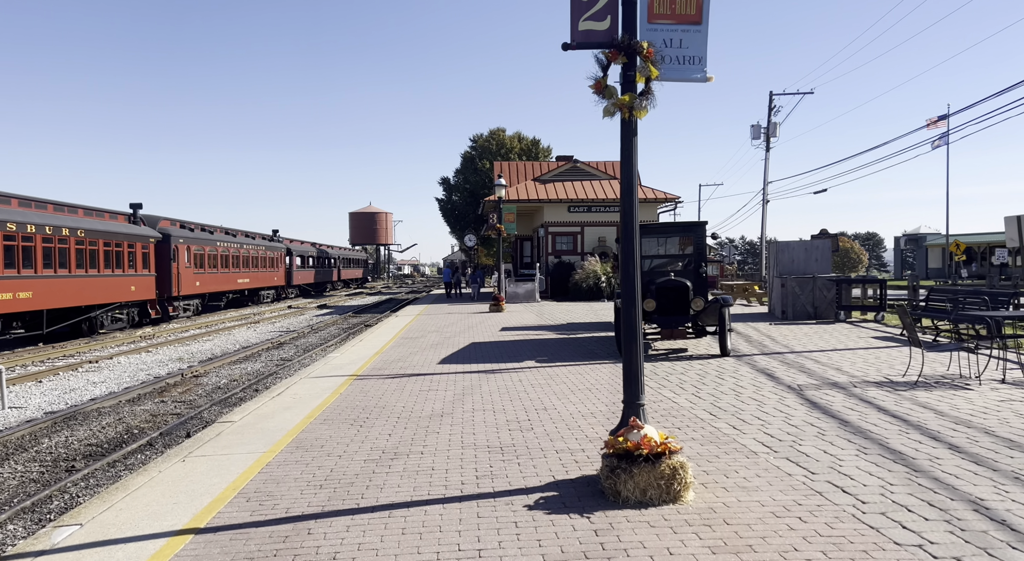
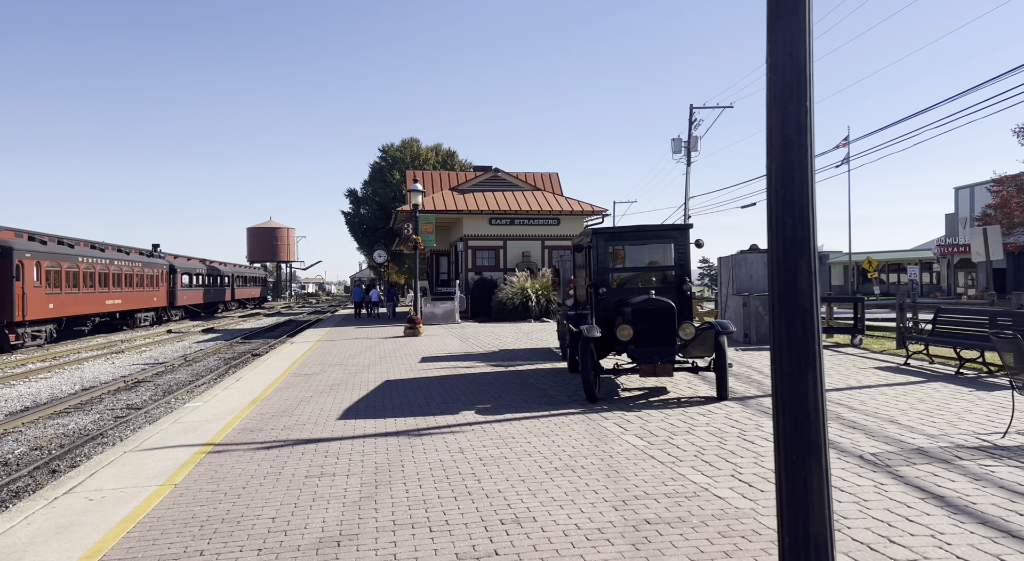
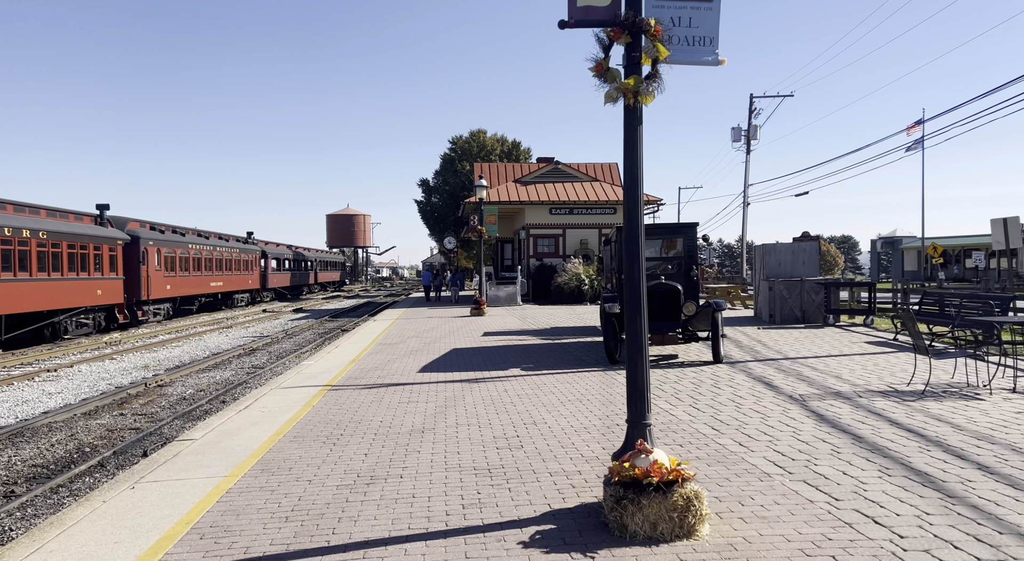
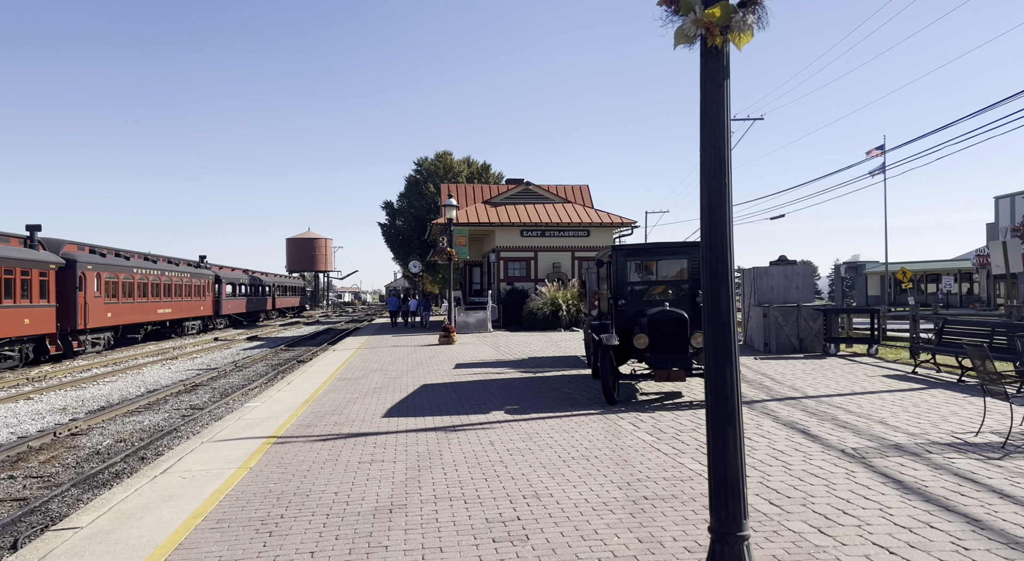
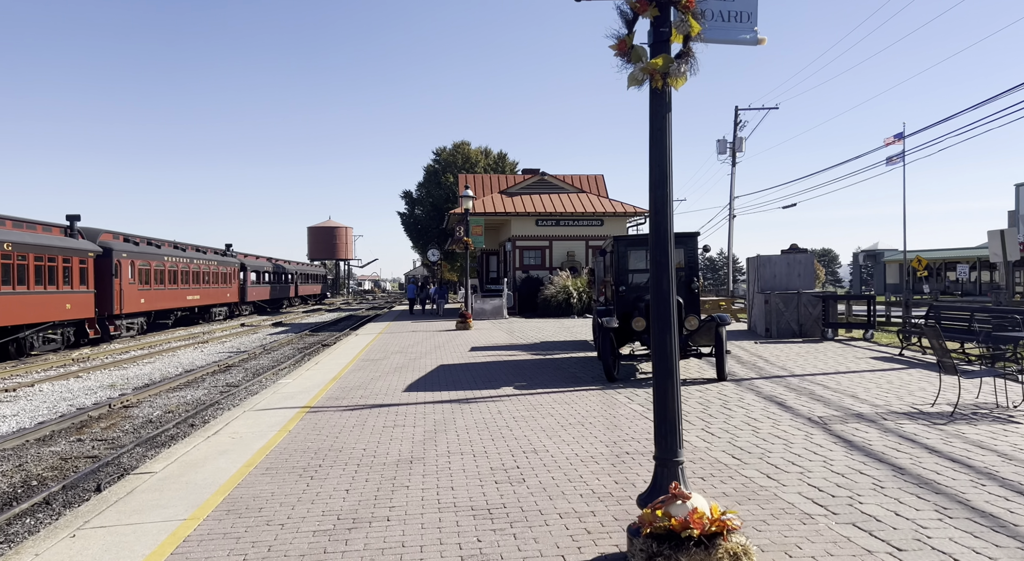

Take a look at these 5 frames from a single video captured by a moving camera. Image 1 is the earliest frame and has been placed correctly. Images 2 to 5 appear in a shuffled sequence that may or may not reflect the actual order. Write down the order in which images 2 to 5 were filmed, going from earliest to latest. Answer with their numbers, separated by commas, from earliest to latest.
3, 5, 4, 2
